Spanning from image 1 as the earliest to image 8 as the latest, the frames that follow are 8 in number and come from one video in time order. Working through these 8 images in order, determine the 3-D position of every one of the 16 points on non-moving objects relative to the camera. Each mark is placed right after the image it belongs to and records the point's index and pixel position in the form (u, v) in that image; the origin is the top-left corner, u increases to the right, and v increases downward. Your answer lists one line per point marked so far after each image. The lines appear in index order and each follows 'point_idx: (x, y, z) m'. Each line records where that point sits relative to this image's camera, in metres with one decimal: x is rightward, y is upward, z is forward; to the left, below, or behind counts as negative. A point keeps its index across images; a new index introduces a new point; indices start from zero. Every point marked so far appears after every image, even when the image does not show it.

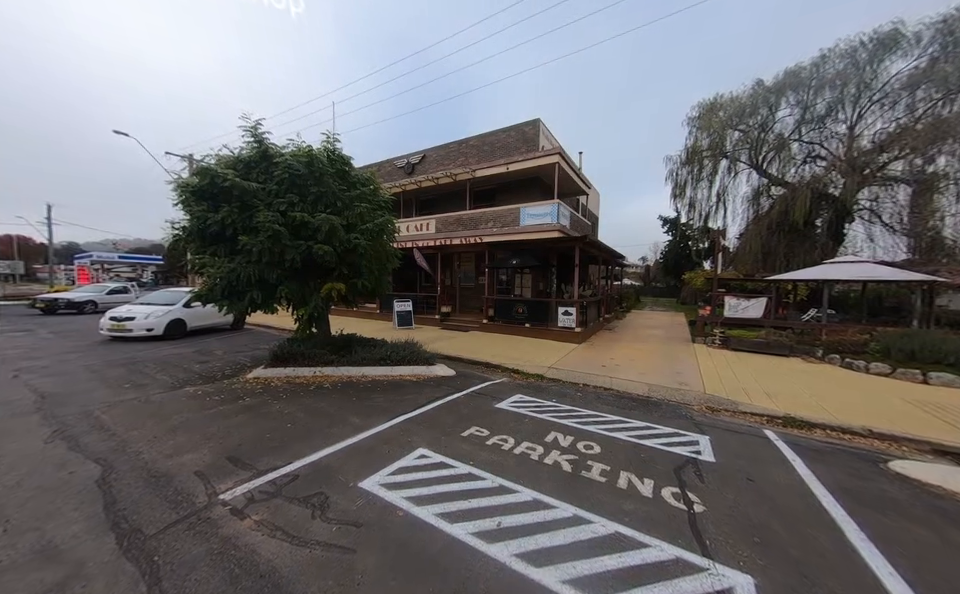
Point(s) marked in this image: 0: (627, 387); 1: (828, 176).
0: (+3.0, -1.8, +6.9) m
1: (+16.2, +5.6, +16.3) m
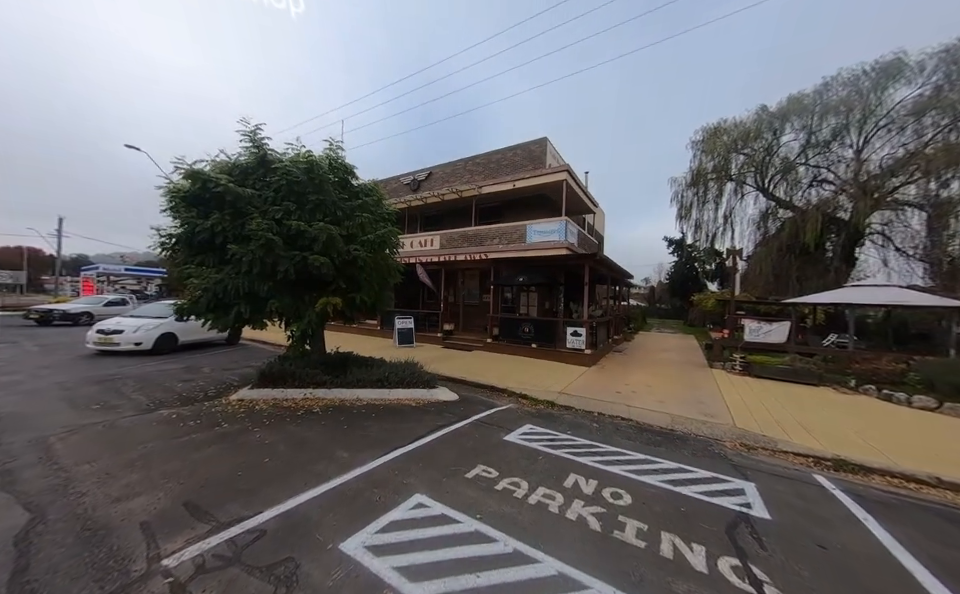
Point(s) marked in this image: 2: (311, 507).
0: (+3.1, -2.2, +6.2) m
1: (+16.5, +4.5, +16.0) m
2: (-1.4, -1.8, +2.9) m
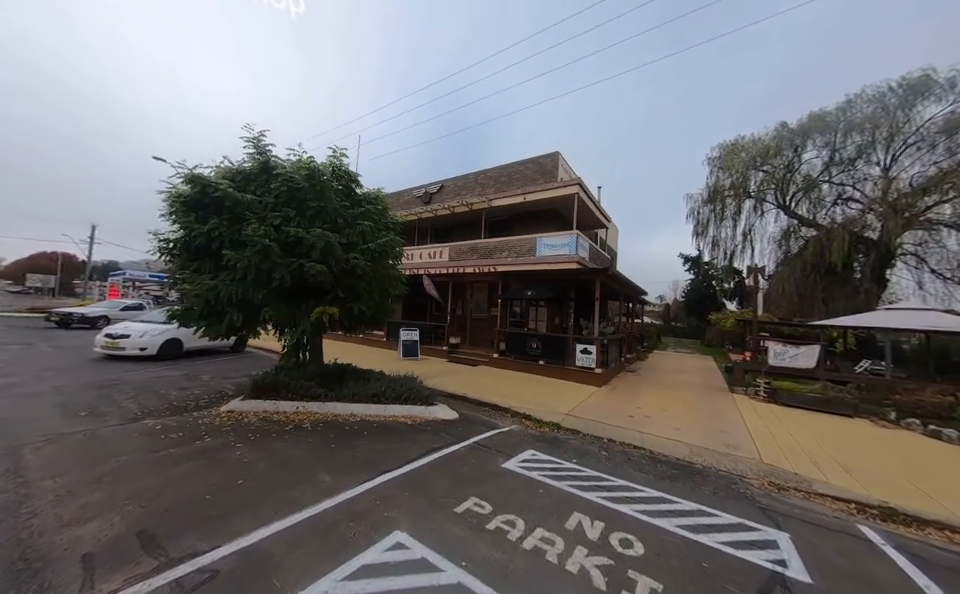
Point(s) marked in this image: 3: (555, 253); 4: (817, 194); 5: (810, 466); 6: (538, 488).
0: (+3.1, -2.5, +5.7) m
1: (+17.0, +3.5, +15.2) m
2: (-1.5, -1.8, +2.6) m
3: (+2.6, +1.5, +11.8) m
4: (+16.2, +4.9, +16.4) m
5: (+5.1, -2.6, +5.3) m
6: (+0.7, -2.2, +3.9) m
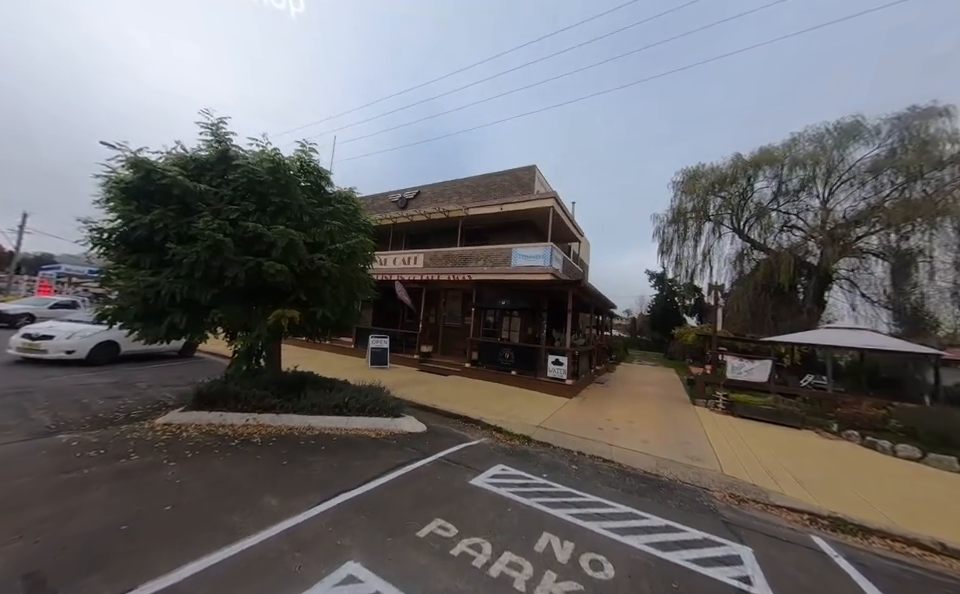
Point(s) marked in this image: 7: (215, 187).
0: (+2.5, -2.7, +5.7) m
1: (+15.8, +2.5, +16.5) m
2: (-1.8, -1.8, +2.2) m
3: (+1.7, +1.1, +11.8) m
4: (+14.9, +3.9, +17.6) m
5: (+4.6, -2.8, +5.4) m
6: (+0.3, -2.3, +3.8) m
7: (-3.9, +1.6, +5.1) m
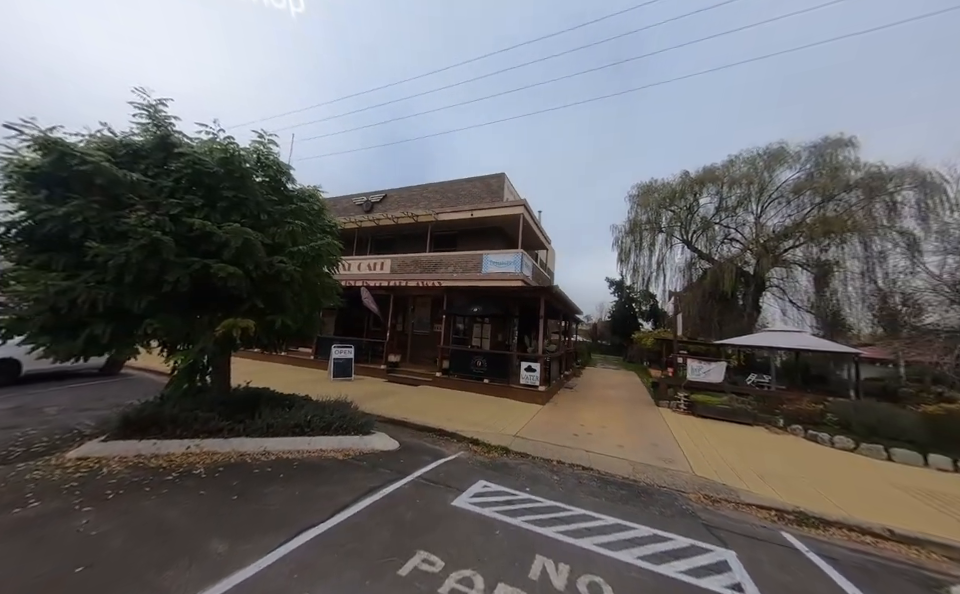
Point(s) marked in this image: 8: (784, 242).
0: (+2.1, -2.8, +5.7) m
1: (+14.0, +2.3, +18.0) m
2: (-1.8, -1.9, +1.7) m
3: (+0.6, +0.9, +11.8) m
4: (+13.0, +3.6, +19.1) m
5: (+4.2, -2.9, +5.6) m
6: (+0.1, -2.4, +3.5) m
7: (-4.2, +1.5, +4.4) m
8: (+15.5, +2.8, +17.3) m
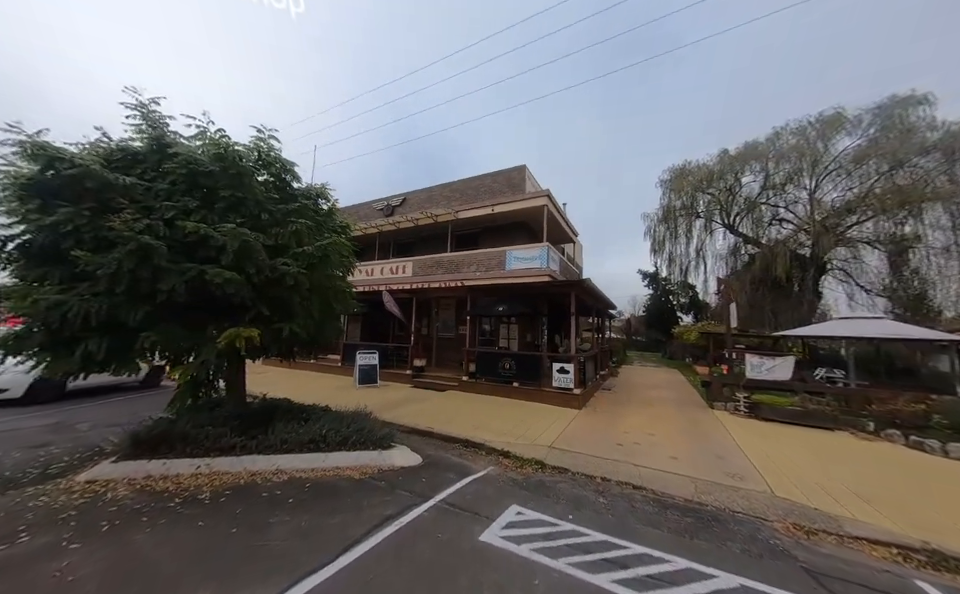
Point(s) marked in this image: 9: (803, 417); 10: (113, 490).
0: (+2.6, -2.6, +4.8) m
1: (+15.3, +2.9, +16.1) m
2: (-1.6, -1.9, +1.2) m
3: (+1.4, +1.0, +11.0) m
4: (+14.3, +4.3, +17.2) m
5: (+4.7, -2.7, +4.6) m
6: (+0.4, -2.3, +2.8) m
7: (-4.0, +1.4, +4.1) m
8: (+16.7, +3.6, +15.2) m
9: (+7.5, -2.8, +7.9) m
10: (-4.2, -2.2, +3.9) m
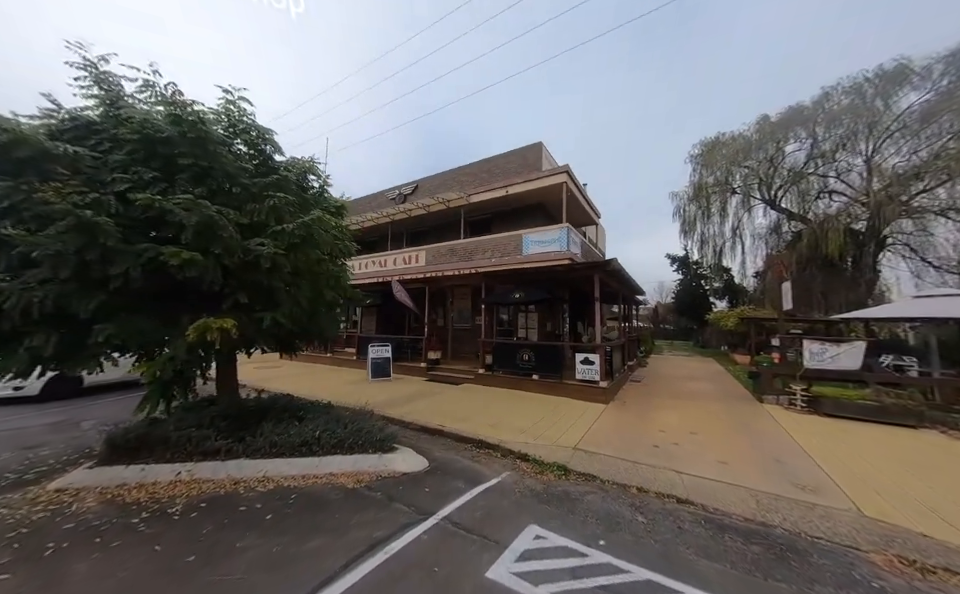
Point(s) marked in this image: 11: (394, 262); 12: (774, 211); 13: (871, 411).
0: (+2.8, -2.3, +4.0) m
1: (+16.0, +3.9, +14.3) m
2: (-1.7, -1.8, +0.7) m
3: (+1.9, +1.4, +10.2) m
4: (+15.1, +5.2, +15.4) m
5: (+4.8, -2.3, +3.6) m
6: (+0.4, -2.1, +2.1) m
7: (-4.0, +1.5, +3.6) m
8: (+17.3, +4.5, +13.2) m
9: (+7.8, -2.3, +6.7) m
10: (-4.1, -2.1, +3.5) m
11: (-3.5, +1.4, +13.8) m
12: (+14.7, +4.4, +16.8) m
13: (+7.8, -2.2, +6.8) m
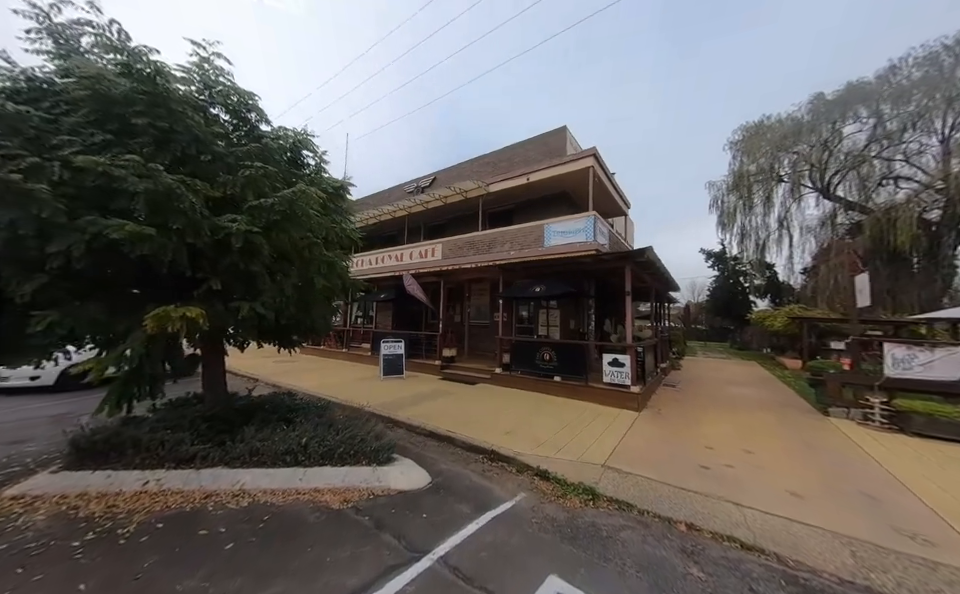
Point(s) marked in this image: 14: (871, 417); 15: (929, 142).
0: (+2.8, -2.2, +3.1) m
1: (+16.8, +3.9, +12.3) m
2: (-1.9, -1.7, +0.1) m
3: (+2.5, +1.6, +9.3) m
4: (+16.0, +5.3, +13.5) m
5: (+4.8, -2.2, +2.5) m
6: (+0.4, -2.0, +1.4) m
7: (-3.9, +1.7, +3.2) m
8: (+18.1, +4.6, +11.2) m
9: (+8.1, -2.2, +5.4) m
10: (-4.0, -1.9, +3.1) m
11: (-2.7, +1.7, +13.3) m
12: (+15.7, +4.5, +14.9) m
13: (+8.0, -2.2, +5.5) m
14: (+7.5, -2.2, +6.6) m
15: (+17.6, +6.1, +12.8) m
